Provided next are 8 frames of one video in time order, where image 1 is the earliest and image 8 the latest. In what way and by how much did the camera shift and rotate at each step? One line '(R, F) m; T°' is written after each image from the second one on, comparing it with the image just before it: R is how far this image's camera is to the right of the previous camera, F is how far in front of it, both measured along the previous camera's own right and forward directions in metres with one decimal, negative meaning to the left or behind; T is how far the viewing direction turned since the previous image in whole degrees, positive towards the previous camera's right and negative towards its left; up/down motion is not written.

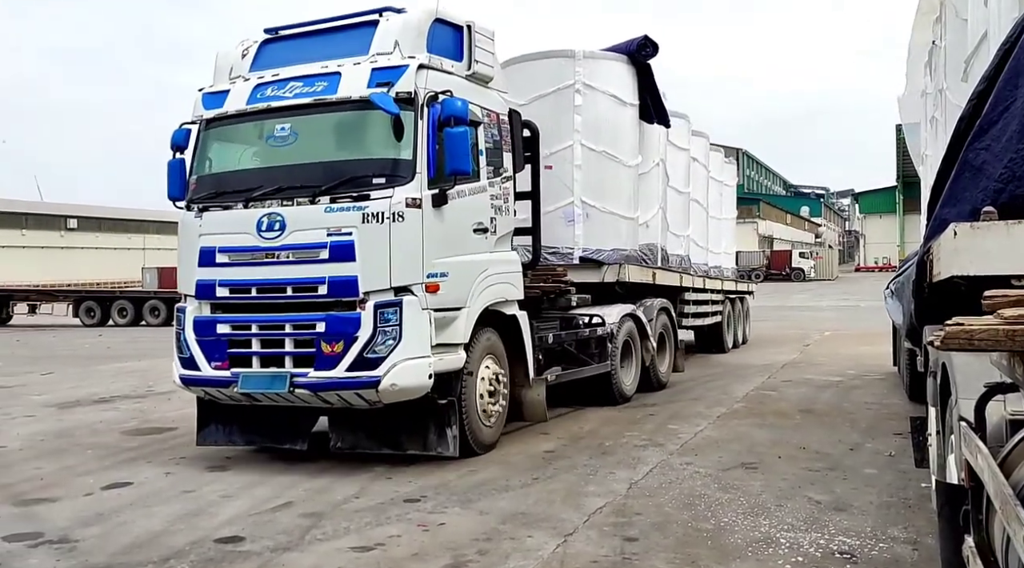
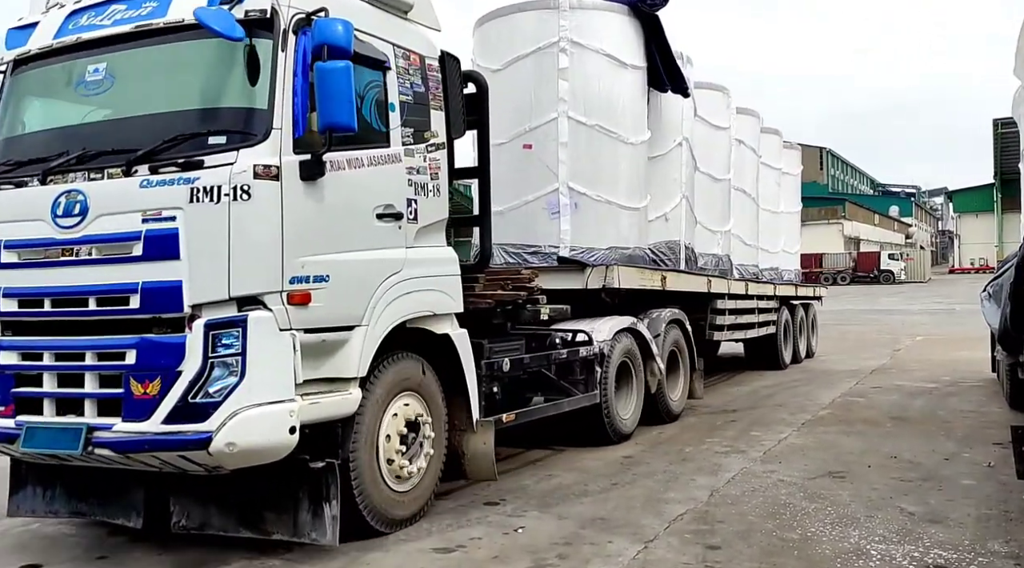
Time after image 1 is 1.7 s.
(+0.8, +1.9) m; -5°
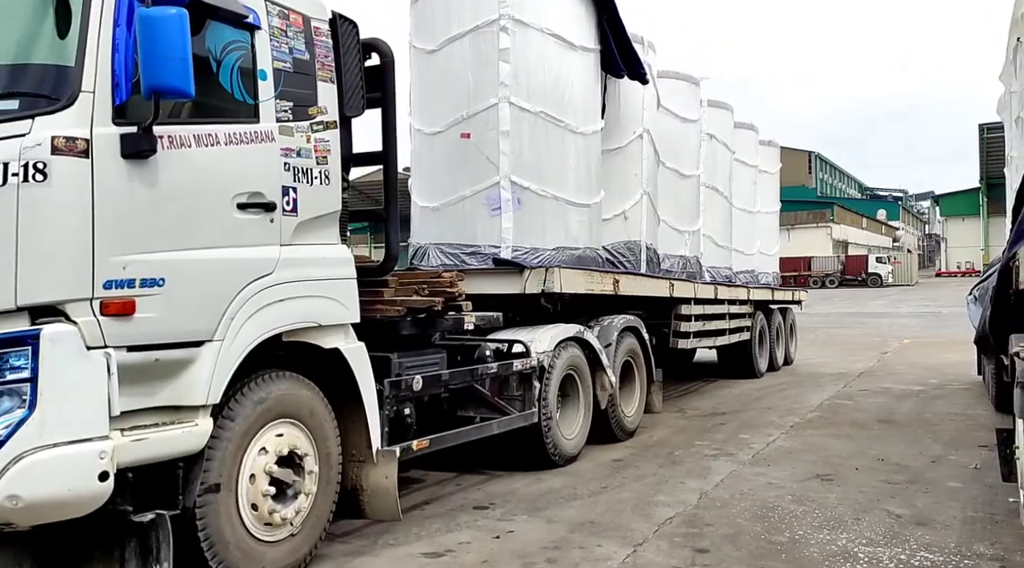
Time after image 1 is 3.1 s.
(+0.4, +0.8) m; +1°
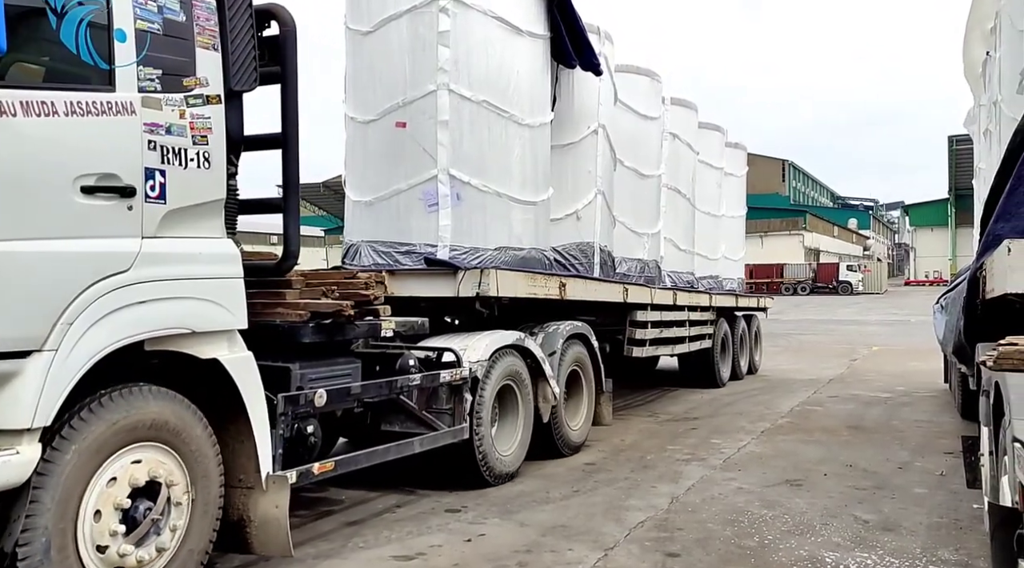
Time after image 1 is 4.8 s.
(+0.3, +0.5) m; +2°
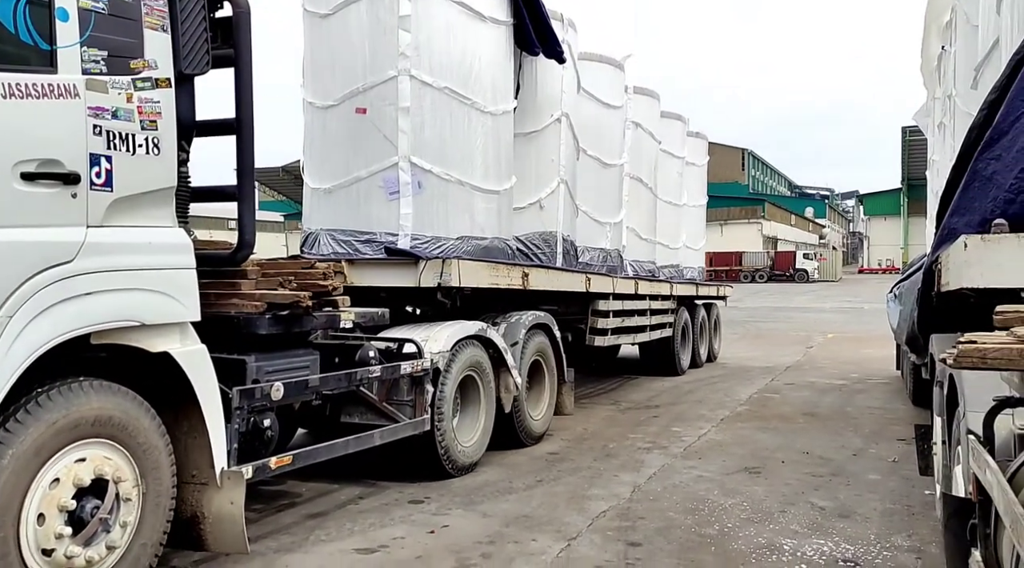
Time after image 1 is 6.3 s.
(0.0, +0.1) m; +2°
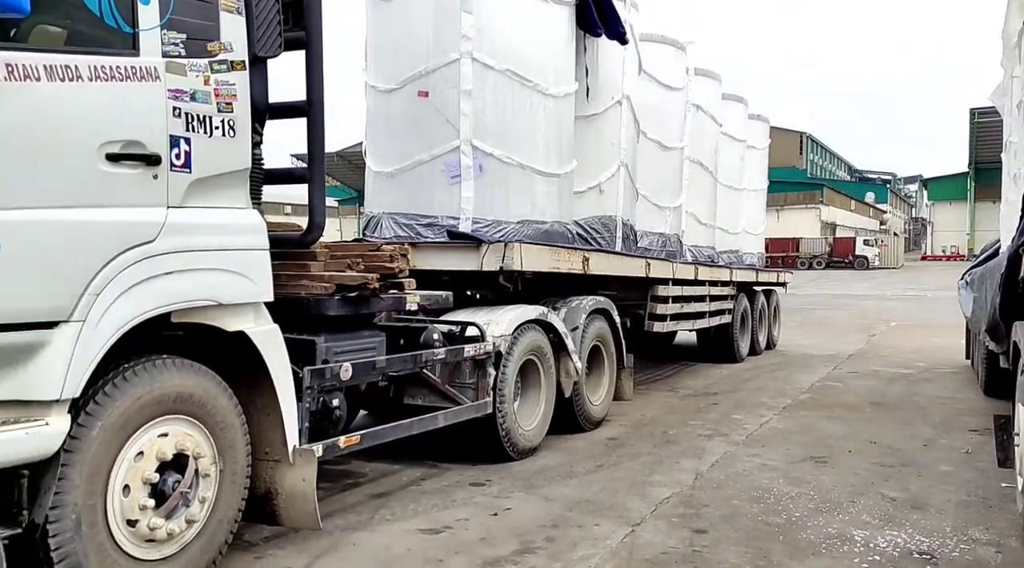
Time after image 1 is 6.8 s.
(-0.1, 0.0) m; -3°
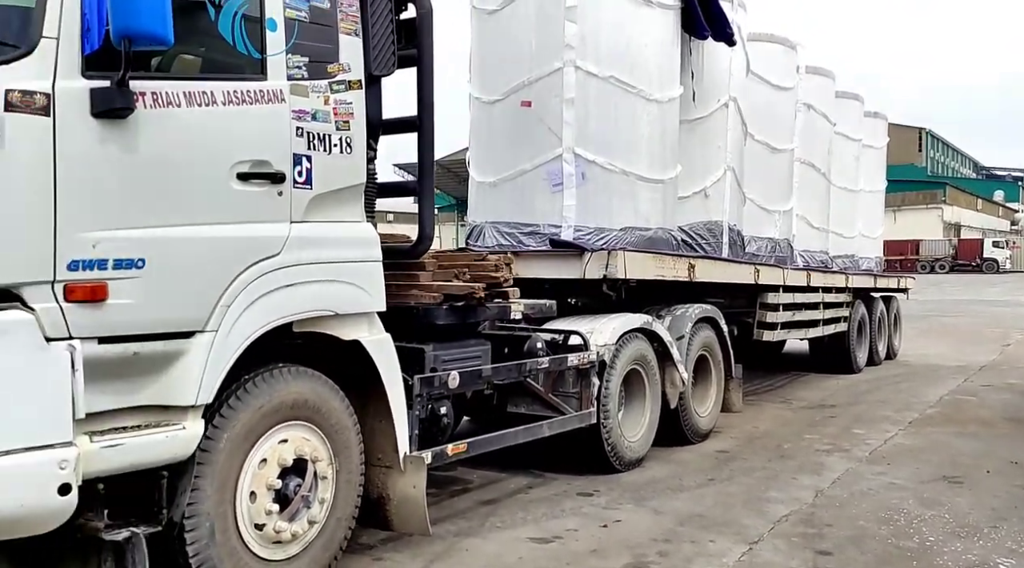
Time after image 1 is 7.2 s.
(-0.1, 0.0) m; -6°
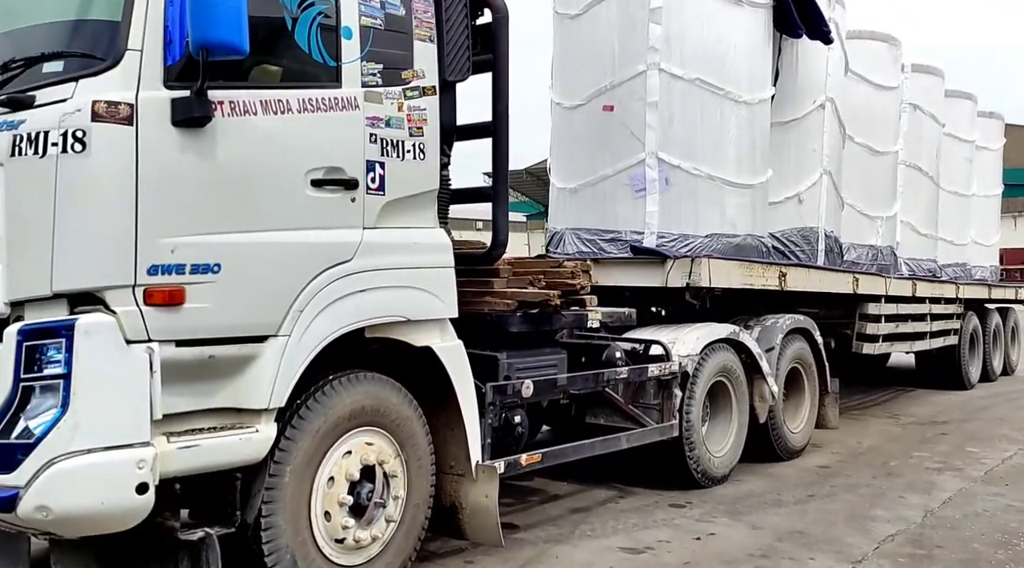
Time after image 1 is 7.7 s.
(+0.1, +0.1) m; -6°
